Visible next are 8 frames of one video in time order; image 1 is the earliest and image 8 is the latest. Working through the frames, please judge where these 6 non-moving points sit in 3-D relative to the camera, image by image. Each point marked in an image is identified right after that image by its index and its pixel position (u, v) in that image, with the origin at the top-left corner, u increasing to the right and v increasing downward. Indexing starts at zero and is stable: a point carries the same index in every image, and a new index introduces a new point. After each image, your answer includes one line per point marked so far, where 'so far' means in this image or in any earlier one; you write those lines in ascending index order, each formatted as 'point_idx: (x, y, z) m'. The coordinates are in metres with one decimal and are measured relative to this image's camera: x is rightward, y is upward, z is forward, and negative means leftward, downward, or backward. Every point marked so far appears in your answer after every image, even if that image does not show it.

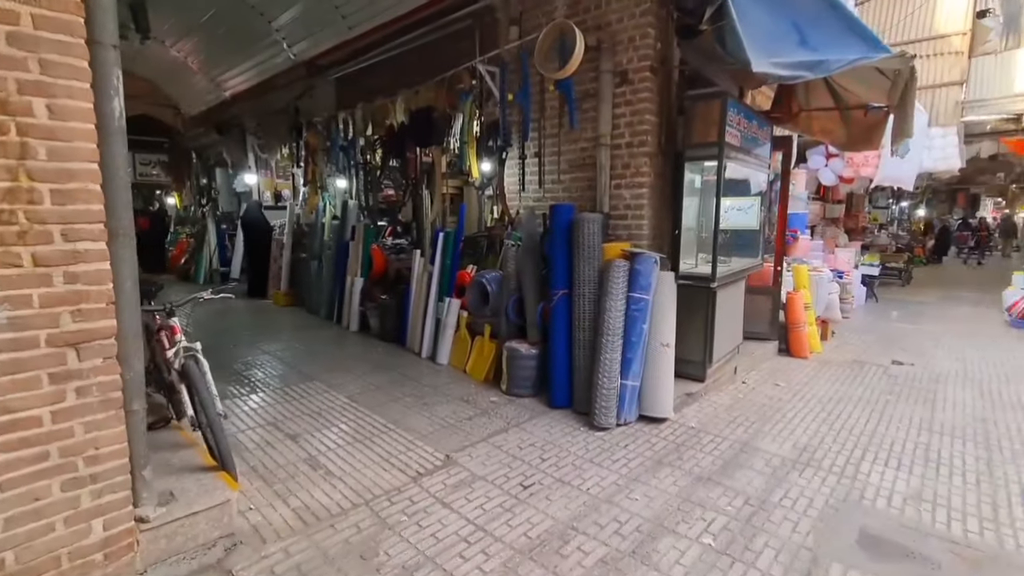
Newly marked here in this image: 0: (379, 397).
0: (-1.1, -0.9, +4.0) m
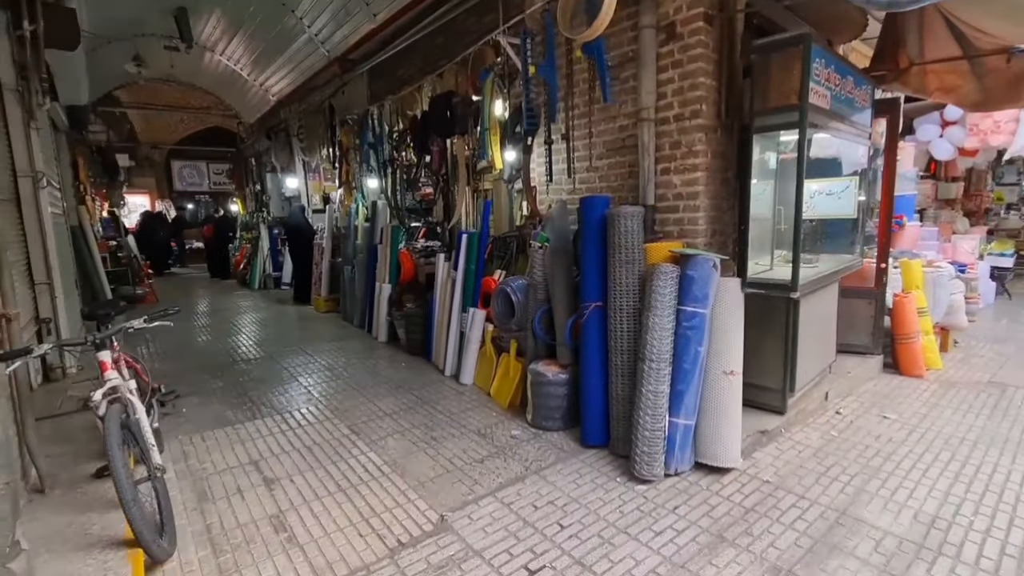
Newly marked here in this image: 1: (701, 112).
0: (-0.9, -1.0, +3.5) m
1: (+1.2, +1.1, +3.0) m
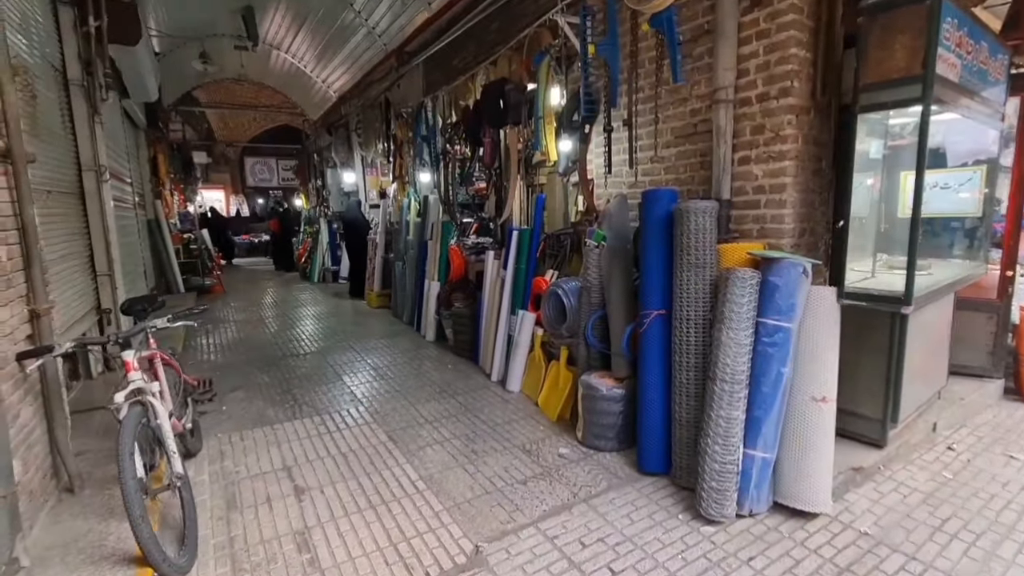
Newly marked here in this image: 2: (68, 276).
0: (-0.6, -1.0, +3.3) m
1: (+1.5, +1.0, +2.6) m
2: (-3.0, +0.1, +3.4) m
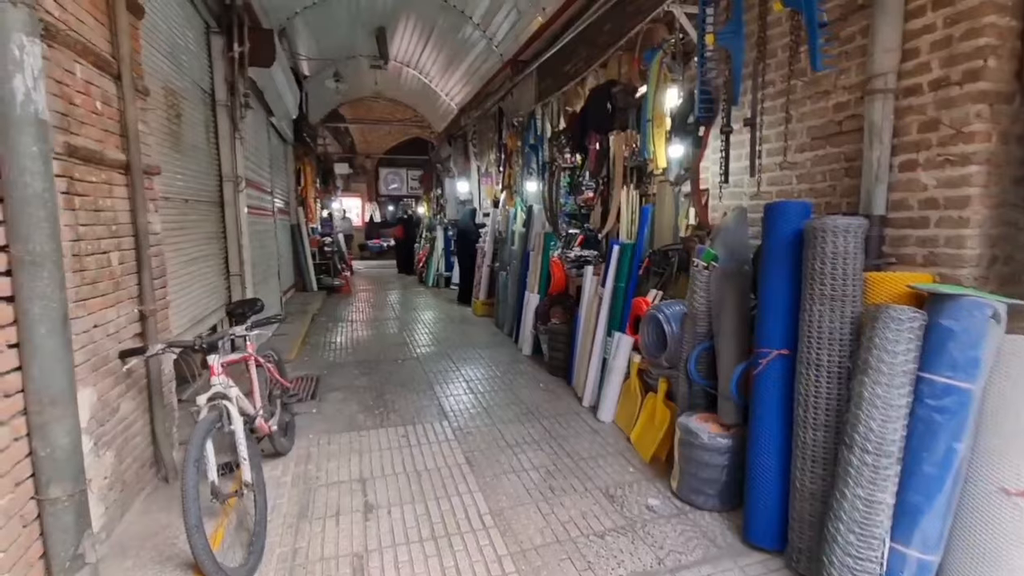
0: (-0.1, -1.1, +3.1) m
1: (+1.9, +0.8, +1.9) m
2: (-2.4, +0.1, +3.8) m
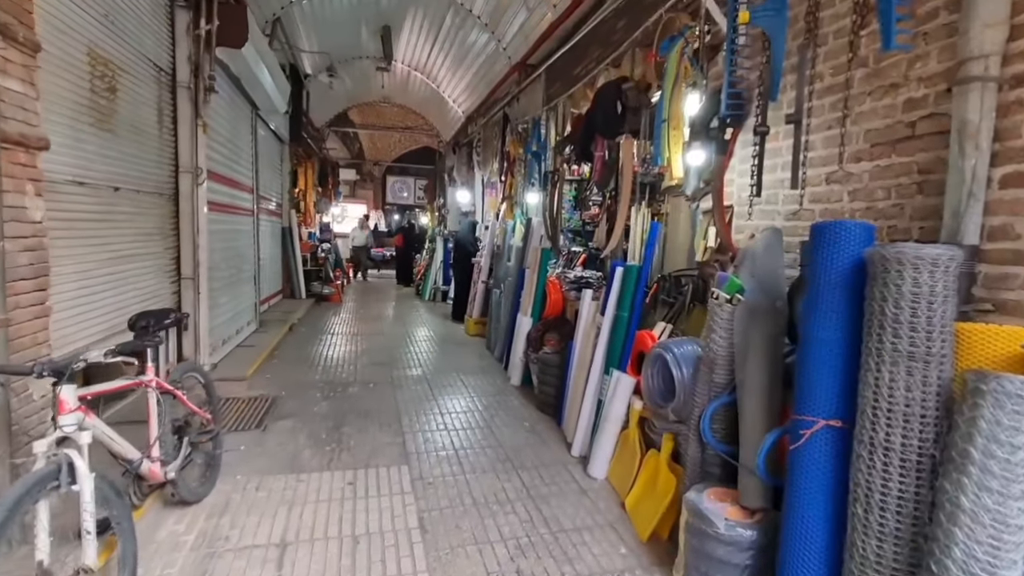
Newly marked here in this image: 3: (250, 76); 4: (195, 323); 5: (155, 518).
0: (-0.3, -1.2, +2.5) m
1: (+1.8, +0.7, +1.4) m
2: (-2.5, +0.1, +3.3) m
3: (-2.6, +2.1, +4.8) m
4: (-2.6, -0.3, +4.1) m
5: (-1.7, -1.1, +2.3) m
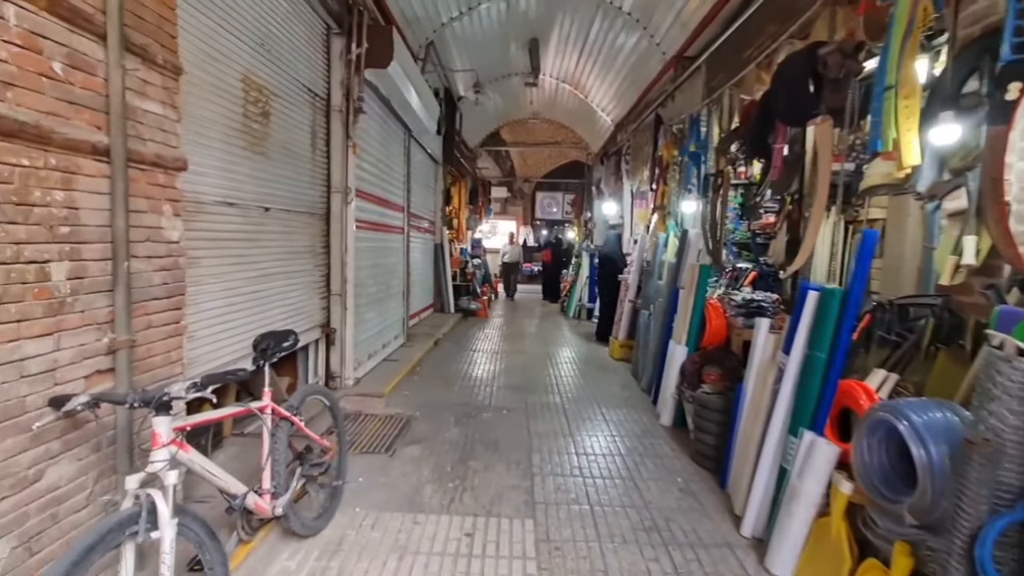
0: (+0.3, -1.3, +1.9) m
1: (+2.0, +0.6, +0.4) m
2: (-1.6, 0.0, +3.4) m
3: (-1.1, +1.9, +5.0) m
4: (-1.4, -0.4, +4.2) m
5: (-1.1, -1.2, +2.2) m
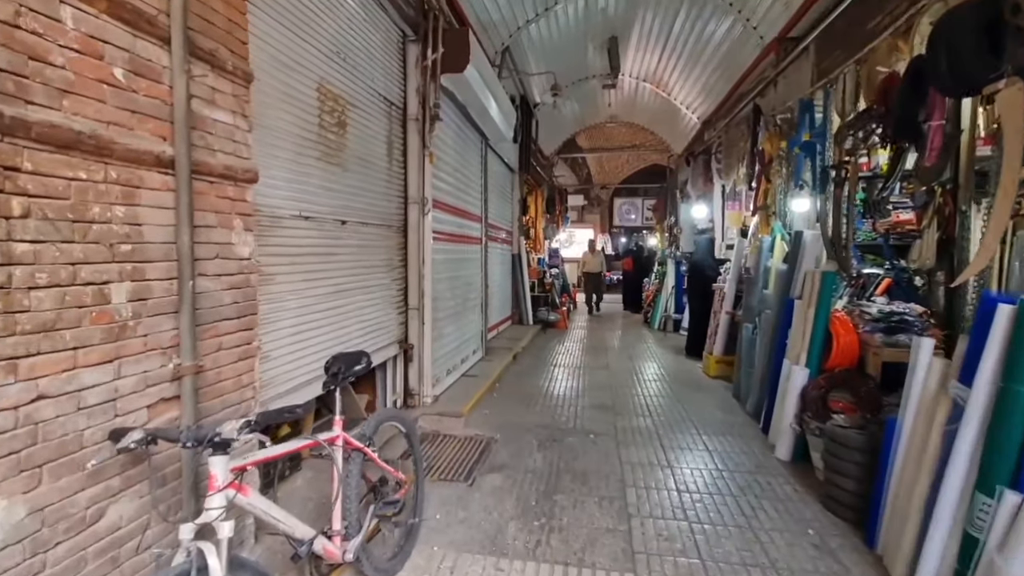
0: (+0.6, -1.4, +1.5) m
1: (+2.0, +0.6, -0.2) m
2: (-1.0, -0.1, +3.3) m
3: (-0.4, +1.8, +4.8) m
4: (-0.7, -0.5, +4.0) m
5: (-0.7, -1.3, +2.0) m
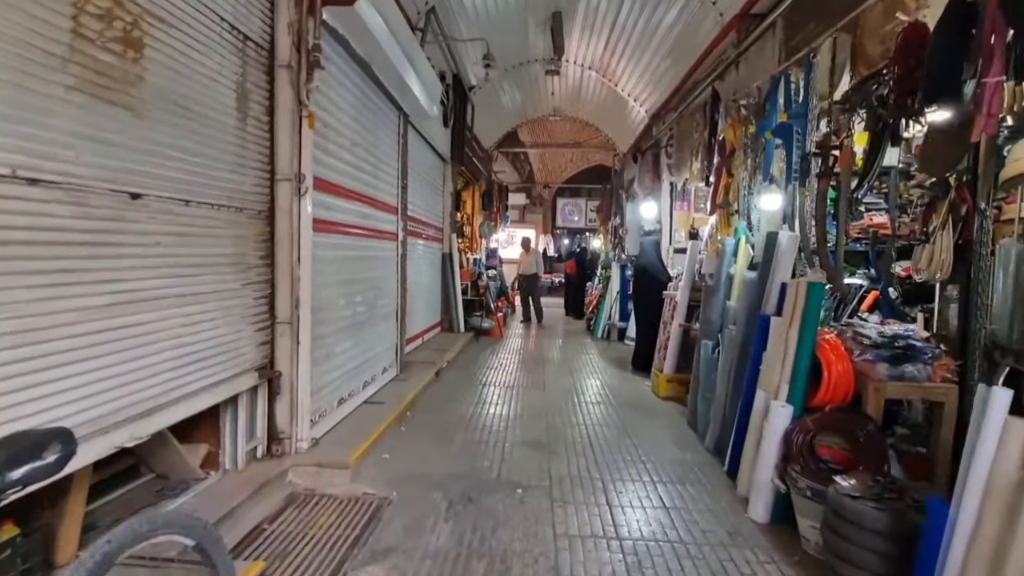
0: (+0.3, -1.4, +0.7) m
1: (+1.9, +0.5, -0.9) m
2: (-1.5, -0.2, +2.2) m
3: (-1.0, +1.7, +3.8) m
4: (-1.3, -0.6, +3.0) m
5: (-1.1, -1.3, +1.0) m
